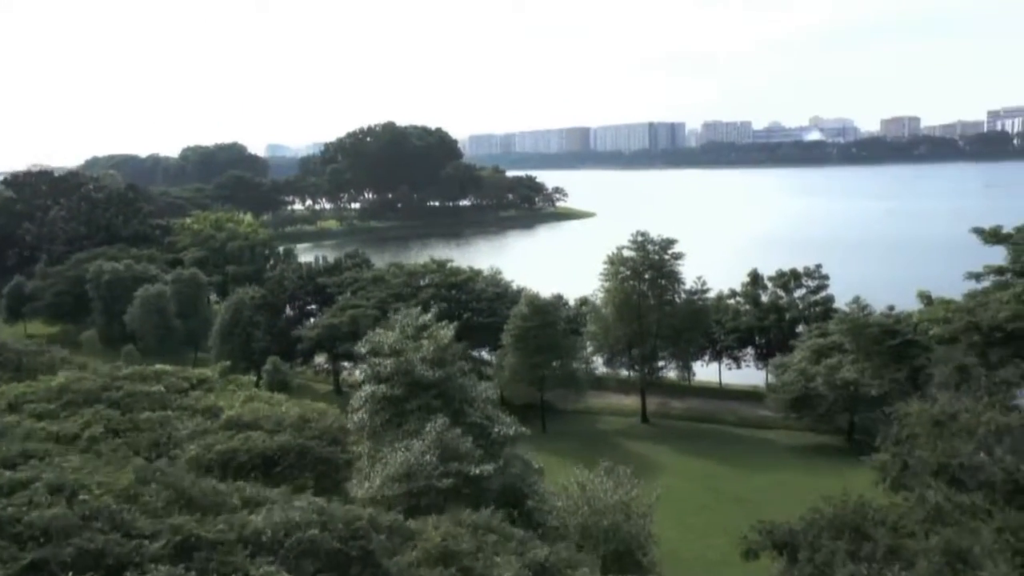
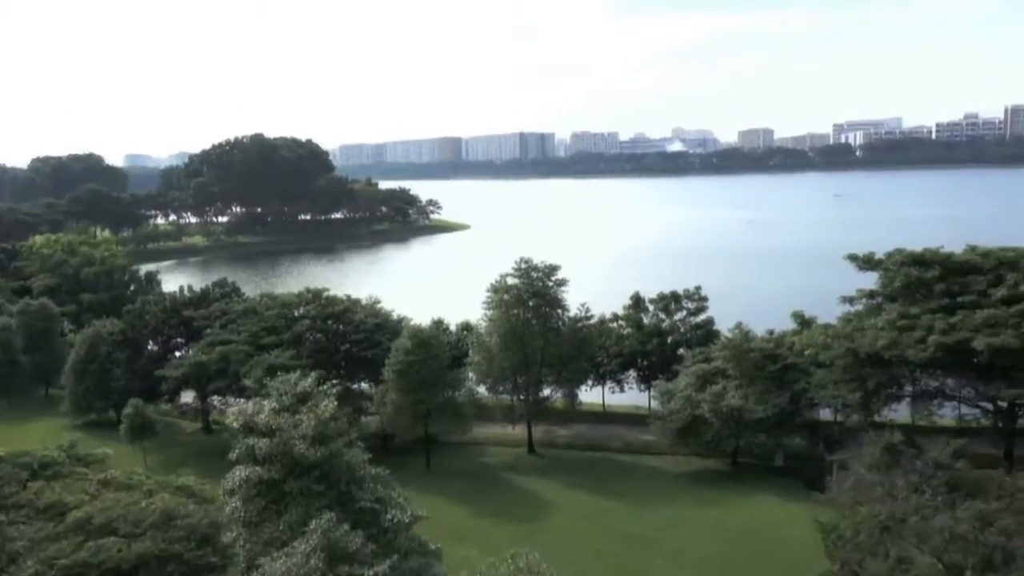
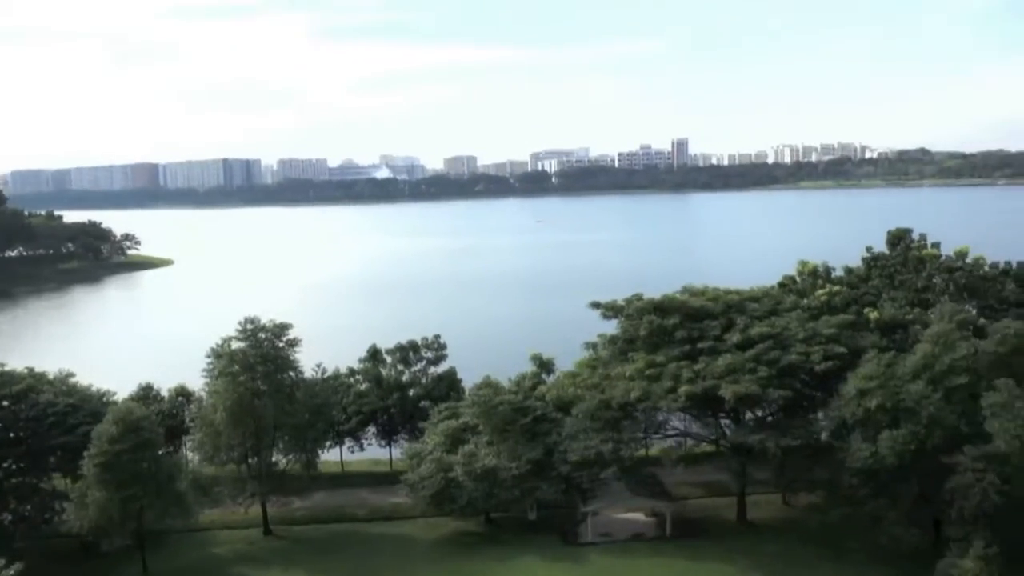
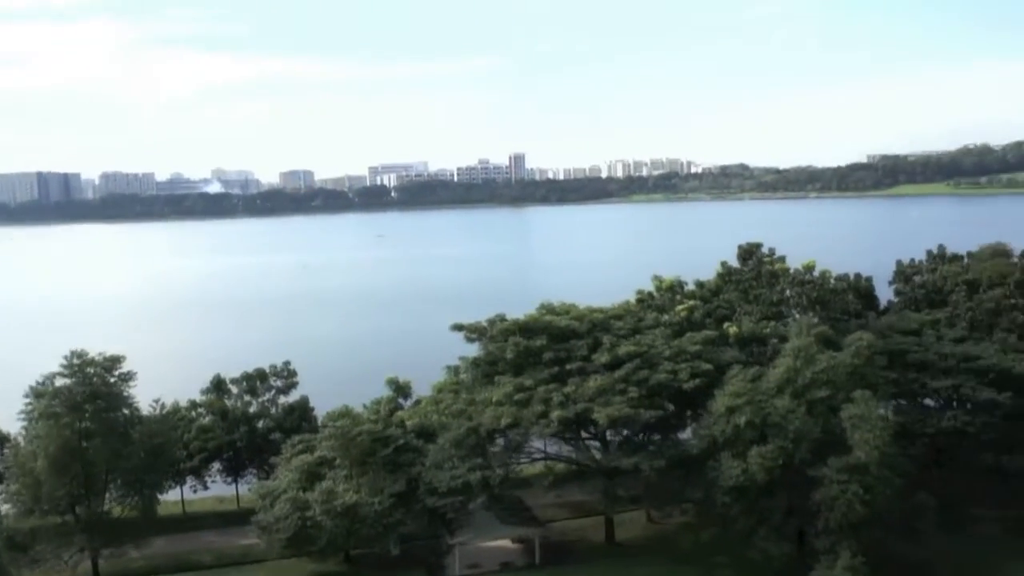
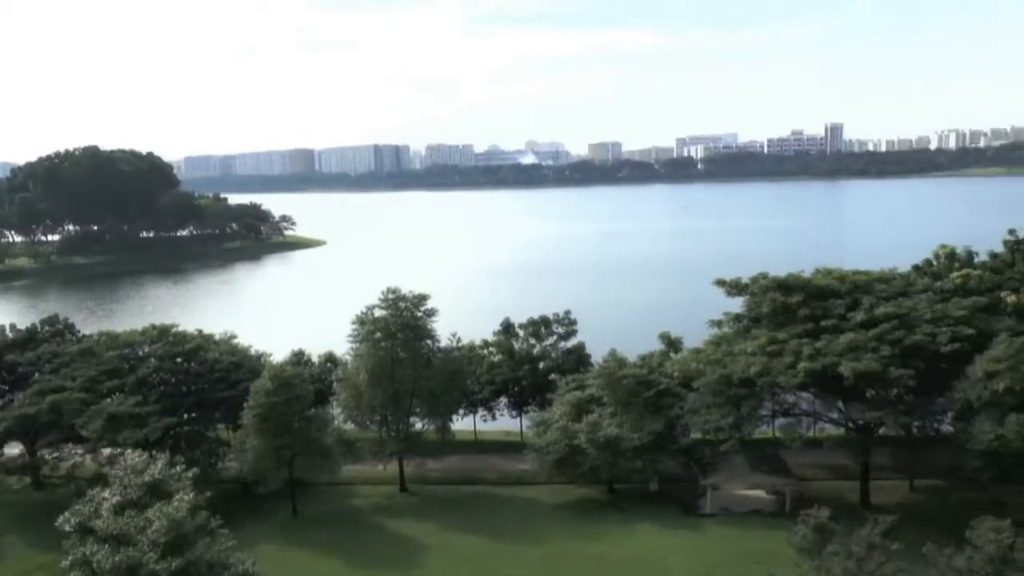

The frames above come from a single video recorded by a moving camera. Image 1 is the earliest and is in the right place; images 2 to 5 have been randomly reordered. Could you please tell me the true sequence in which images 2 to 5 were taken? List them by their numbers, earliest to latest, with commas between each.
2, 5, 3, 4
